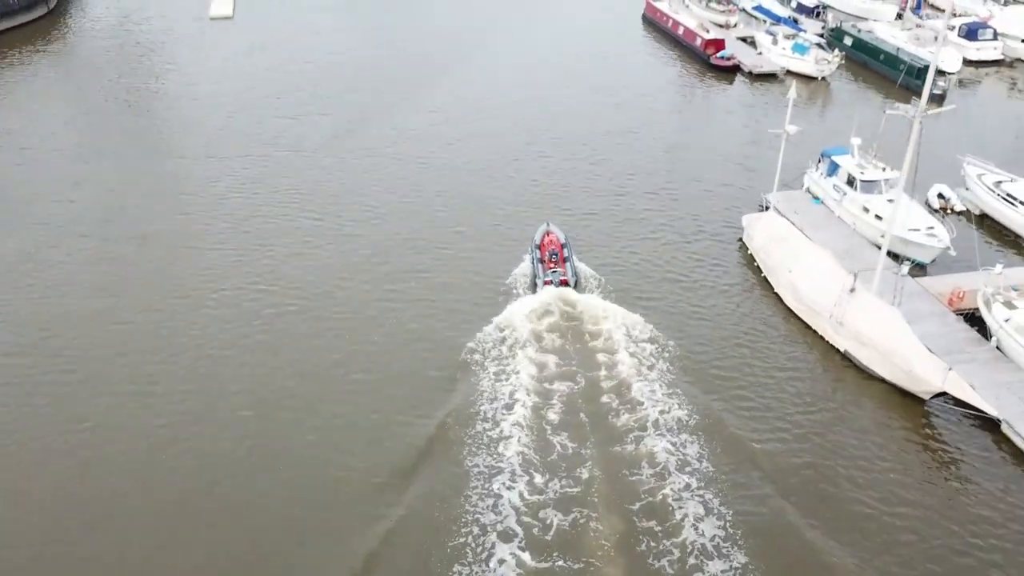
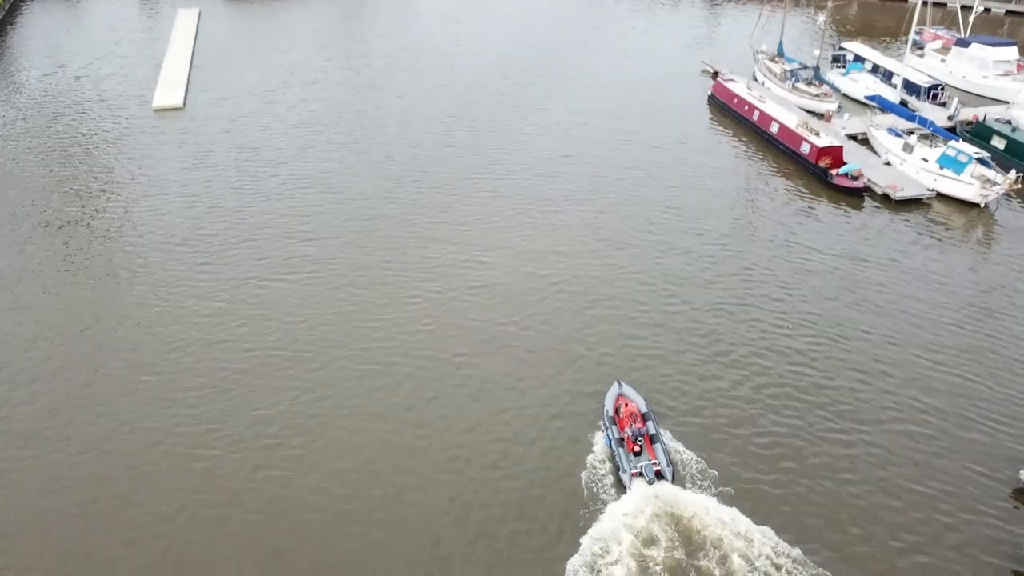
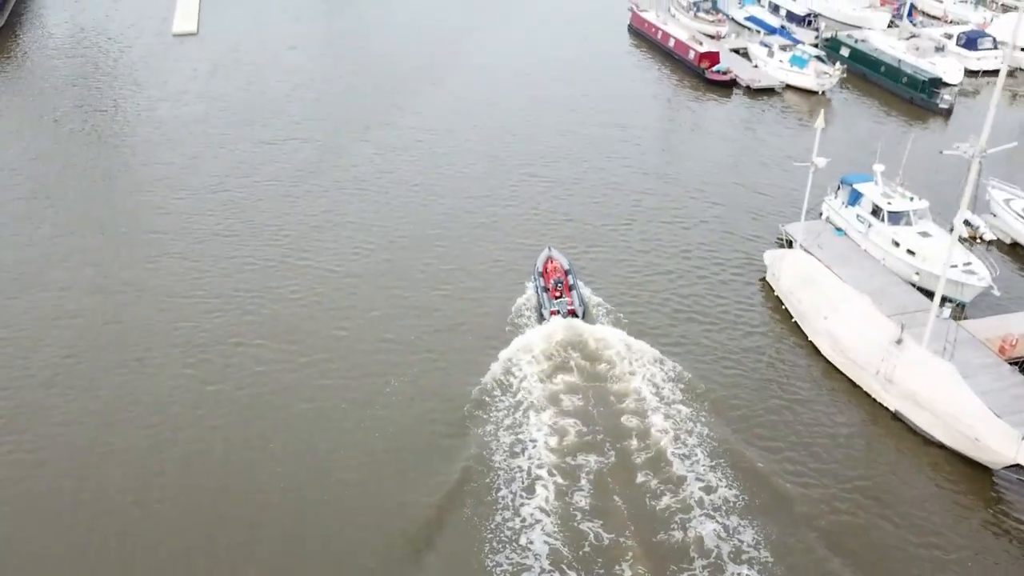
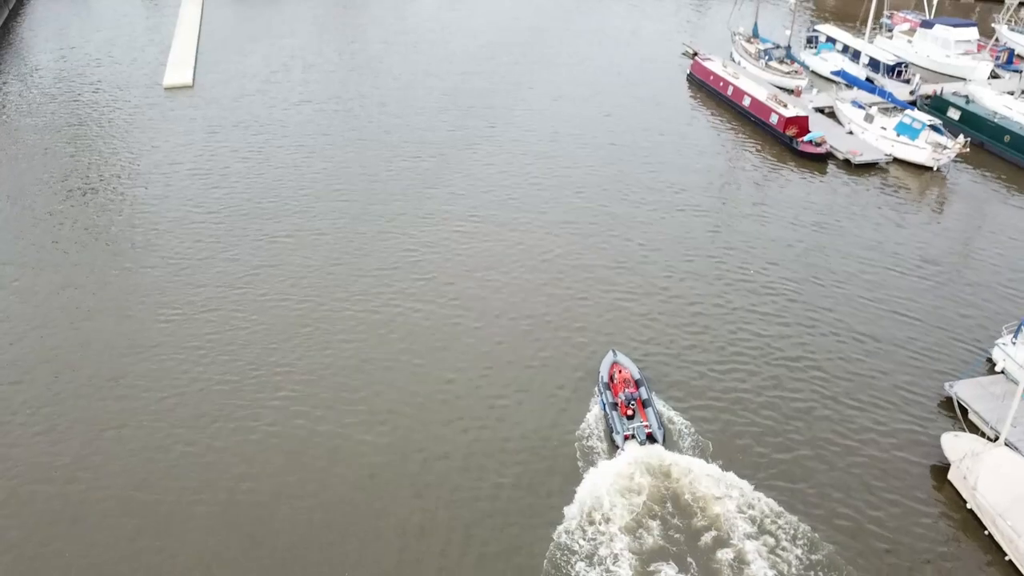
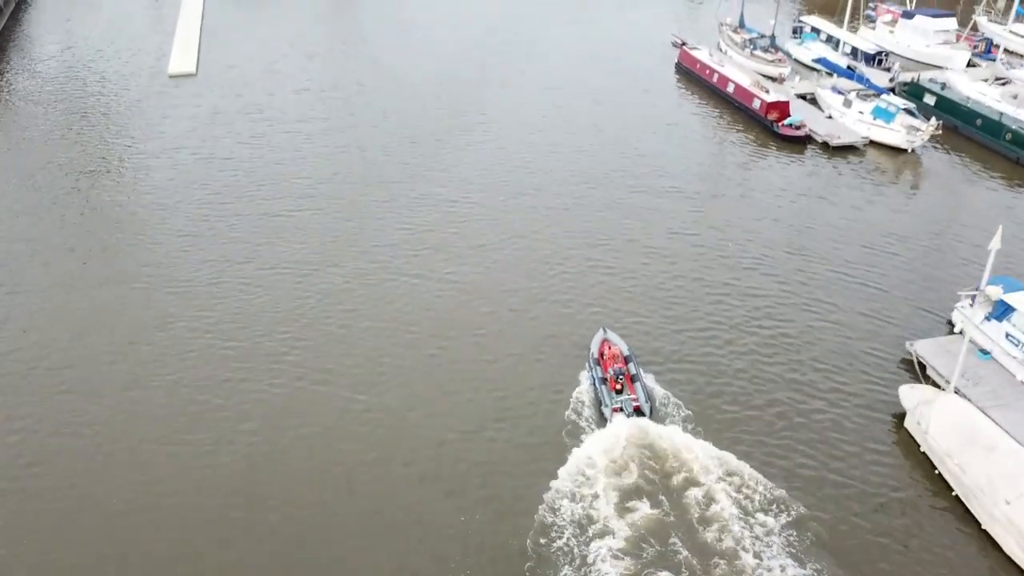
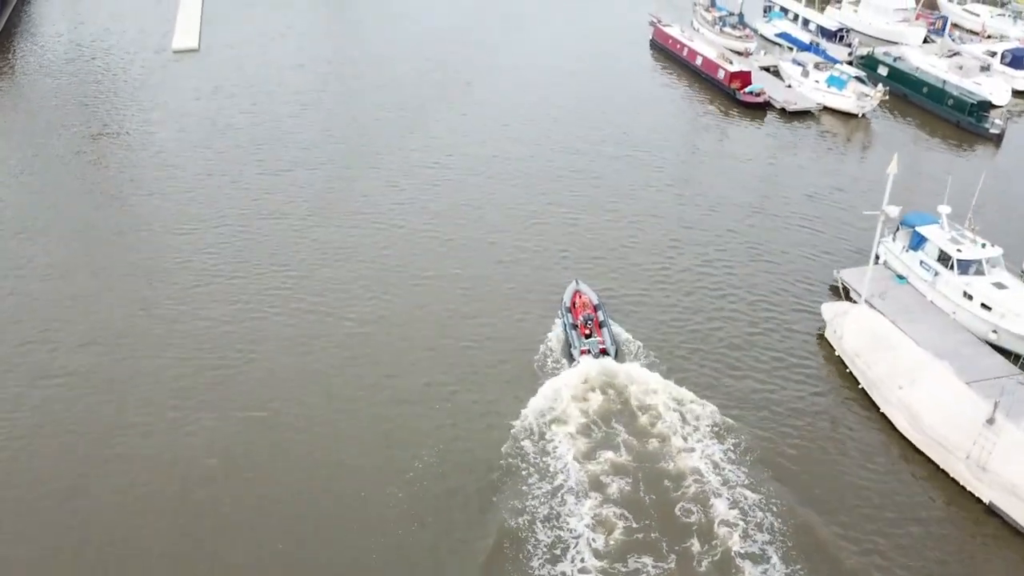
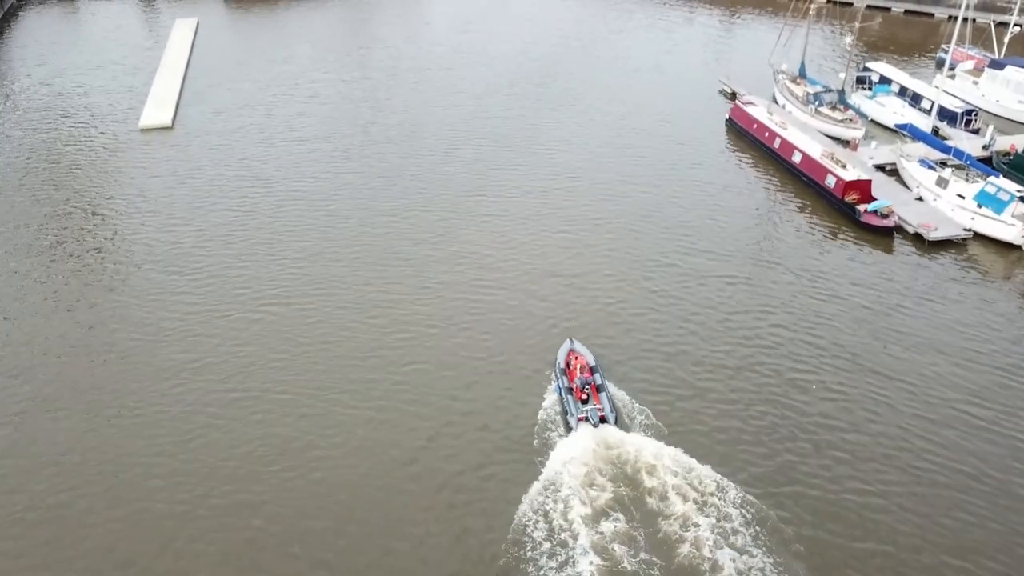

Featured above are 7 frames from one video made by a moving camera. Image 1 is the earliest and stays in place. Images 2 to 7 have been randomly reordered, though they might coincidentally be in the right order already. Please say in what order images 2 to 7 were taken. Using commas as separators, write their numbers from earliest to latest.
3, 6, 5, 4, 2, 7
